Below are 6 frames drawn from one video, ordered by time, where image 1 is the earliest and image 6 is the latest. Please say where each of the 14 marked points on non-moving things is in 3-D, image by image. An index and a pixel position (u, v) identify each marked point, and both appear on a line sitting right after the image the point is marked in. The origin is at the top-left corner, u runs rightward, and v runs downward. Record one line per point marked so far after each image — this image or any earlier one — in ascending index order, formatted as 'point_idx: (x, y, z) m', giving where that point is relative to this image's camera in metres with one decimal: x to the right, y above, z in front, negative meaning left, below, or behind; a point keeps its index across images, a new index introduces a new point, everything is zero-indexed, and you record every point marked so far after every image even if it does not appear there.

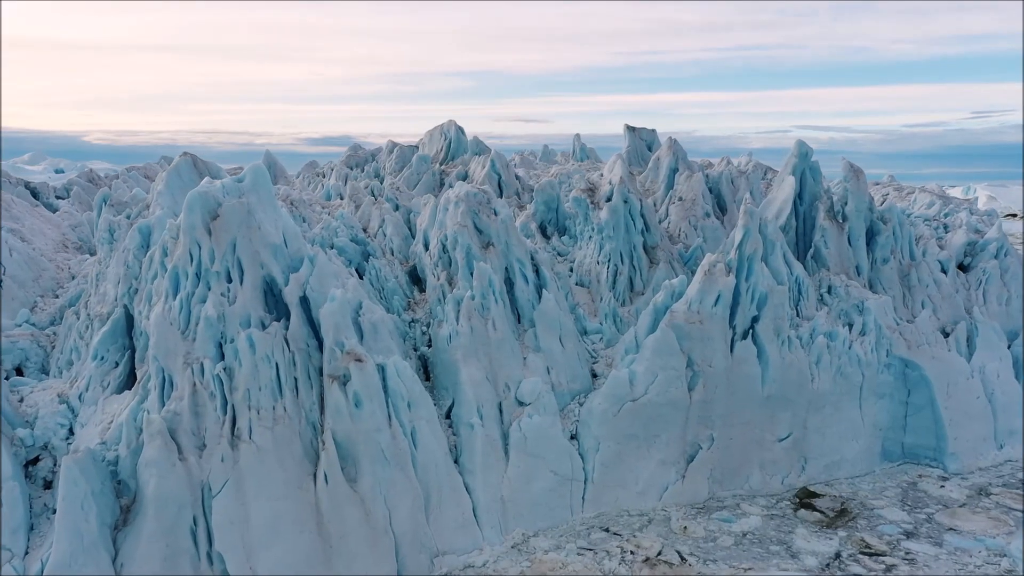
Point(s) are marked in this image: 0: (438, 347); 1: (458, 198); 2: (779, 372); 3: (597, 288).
0: (-1.1, -0.9, +15.6) m
1: (-0.9, +1.5, +17.0) m
2: (+4.3, -1.4, +16.5) m
3: (+1.6, 0.0, +19.3) m
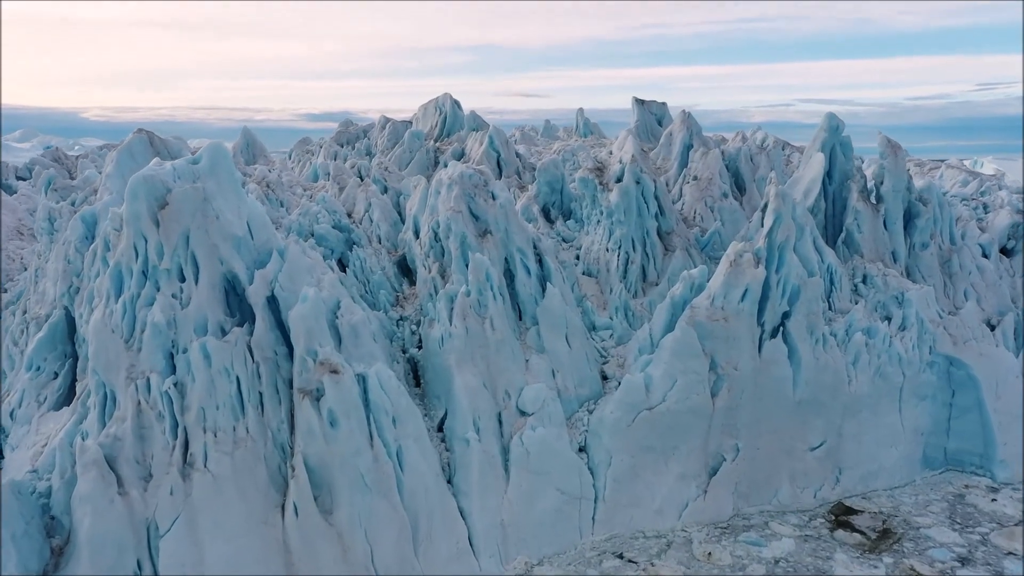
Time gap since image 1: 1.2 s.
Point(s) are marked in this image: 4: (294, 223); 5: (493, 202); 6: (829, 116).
0: (-1.1, -0.9, +13.8) m
1: (-0.9, +1.6, +15.1) m
2: (+4.3, -1.2, +14.7) m
3: (+1.6, +0.2, +17.5) m
4: (-3.4, +1.0, +15.9) m
5: (-0.3, +1.3, +15.1) m
6: (+5.6, +3.1, +18.2) m
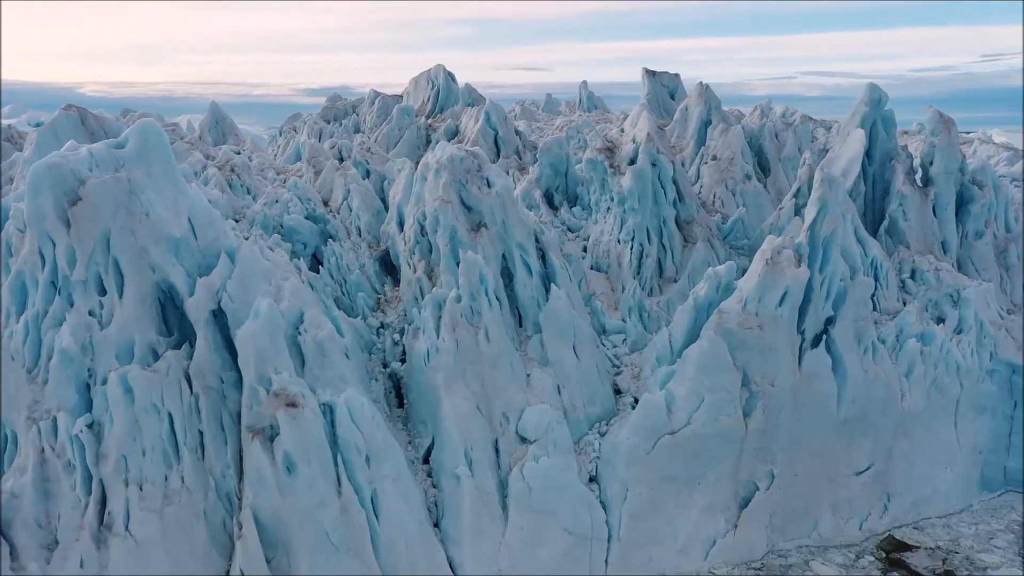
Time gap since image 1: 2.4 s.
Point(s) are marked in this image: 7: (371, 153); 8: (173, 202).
0: (-1.1, -0.9, +11.7) m
1: (-0.9, +1.6, +13.0) m
2: (+4.3, -1.3, +12.6) m
3: (+1.6, +0.2, +15.4) m
4: (-3.4, +1.0, +13.8) m
5: (-0.3, +1.3, +12.9) m
6: (+5.6, +3.1, +16.0) m
7: (-2.3, +2.2, +17.0) m
8: (-3.2, +0.8, +9.7) m
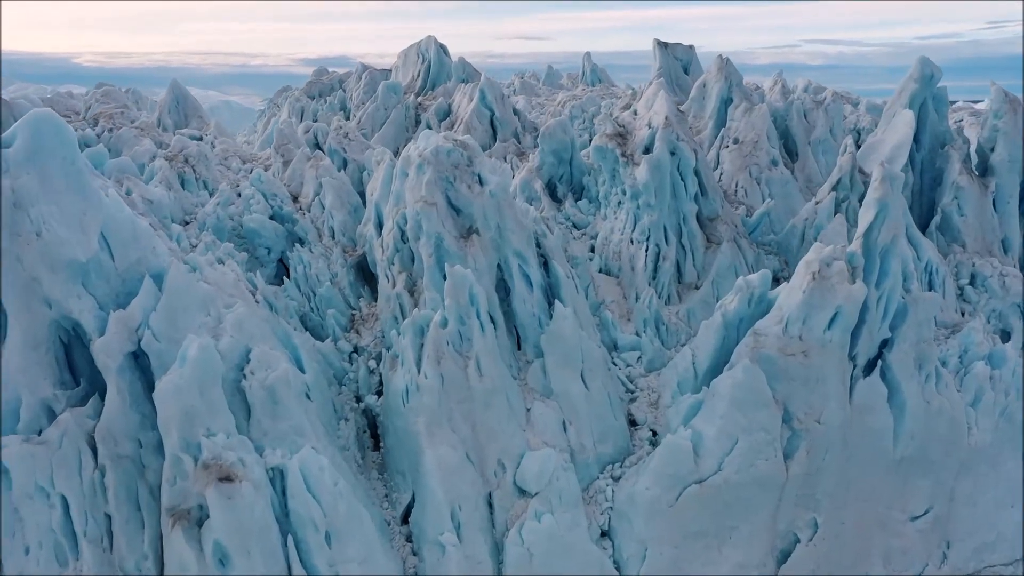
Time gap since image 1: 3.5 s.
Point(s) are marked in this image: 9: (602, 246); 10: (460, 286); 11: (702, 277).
0: (-1.2, -1.1, +9.8) m
1: (-1.0, +1.4, +10.9) m
2: (+4.3, -1.4, +10.7) m
3: (+1.5, +0.1, +13.4) m
4: (-3.5, +0.8, +11.8) m
5: (-0.3, +1.1, +10.9) m
6: (+5.6, +3.1, +13.9) m
7: (-2.4, +2.2, +14.9) m
8: (-3.3, +0.5, +7.7) m
9: (+1.2, +0.6, +14.1) m
10: (-0.5, 0.0, +9.9) m
11: (+2.5, +0.1, +13.4) m
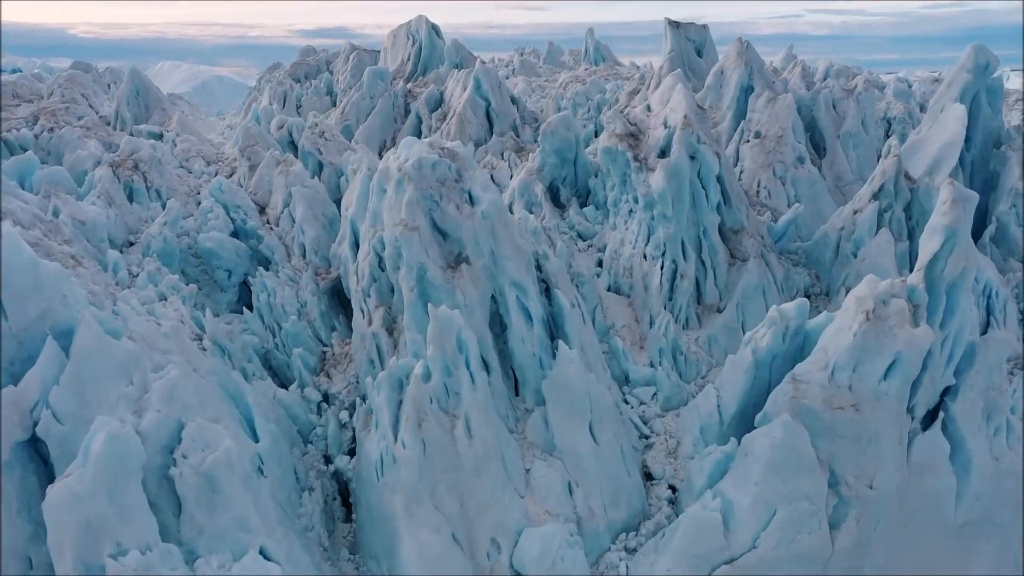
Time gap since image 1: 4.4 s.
0: (-1.2, -1.5, +8.2) m
1: (-1.0, +1.1, +9.3) m
2: (+4.2, -1.8, +9.1) m
3: (+1.5, -0.1, +11.8) m
4: (-3.5, +0.5, +10.2) m
5: (-0.4, +0.7, +9.3) m
6: (+5.5, +2.8, +12.2) m
7: (-2.4, +2.0, +13.2) m
8: (-3.3, +0.1, +6.1) m
9: (+1.2, +0.3, +12.4) m
10: (-0.5, -0.3, +8.3) m
11: (+2.5, -0.1, +11.8) m
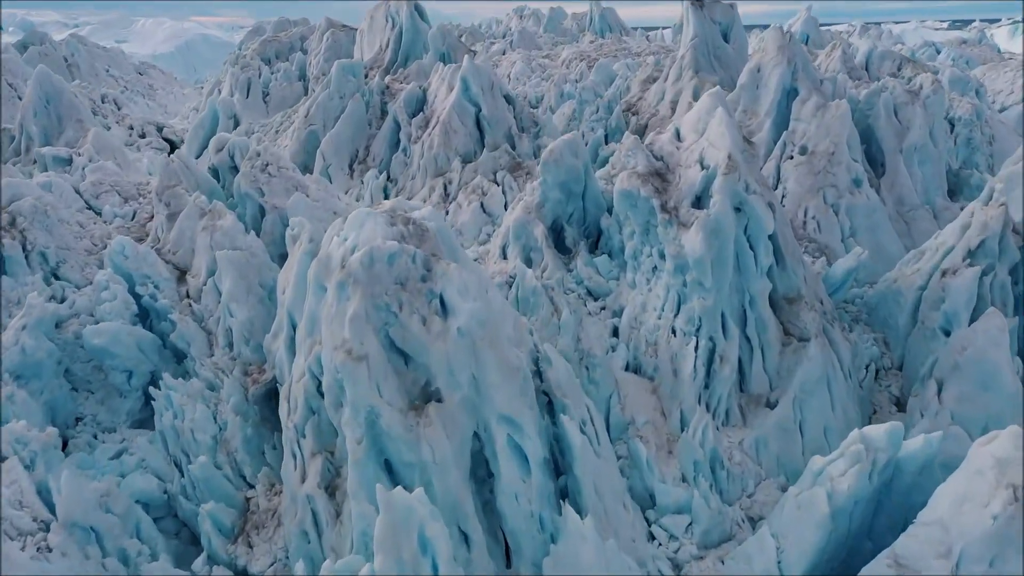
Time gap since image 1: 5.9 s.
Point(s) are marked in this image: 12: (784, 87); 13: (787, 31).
0: (-1.3, -2.4, +5.7) m
1: (-1.1, +0.2, +6.6) m
2: (+4.2, -2.7, +6.6) m
3: (+1.4, -0.9, +9.2) m
4: (-3.6, -0.3, +7.6) m
5: (-0.4, -0.2, +6.6) m
6: (+5.5, +2.1, +9.5) m
7: (-2.5, +1.2, +10.5) m
8: (-3.4, -1.0, +3.5) m
9: (+1.1, -0.4, +9.8) m
10: (-0.6, -1.3, +5.7) m
11: (+2.4, -0.9, +9.2) m
12: (+3.6, +2.7, +13.6) m
13: (+3.7, +3.5, +13.7) m
